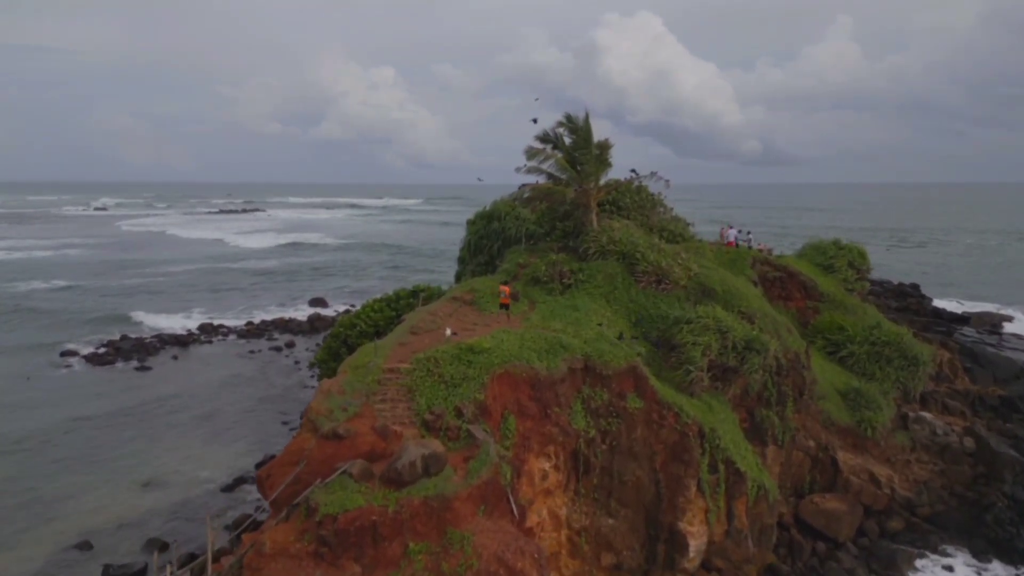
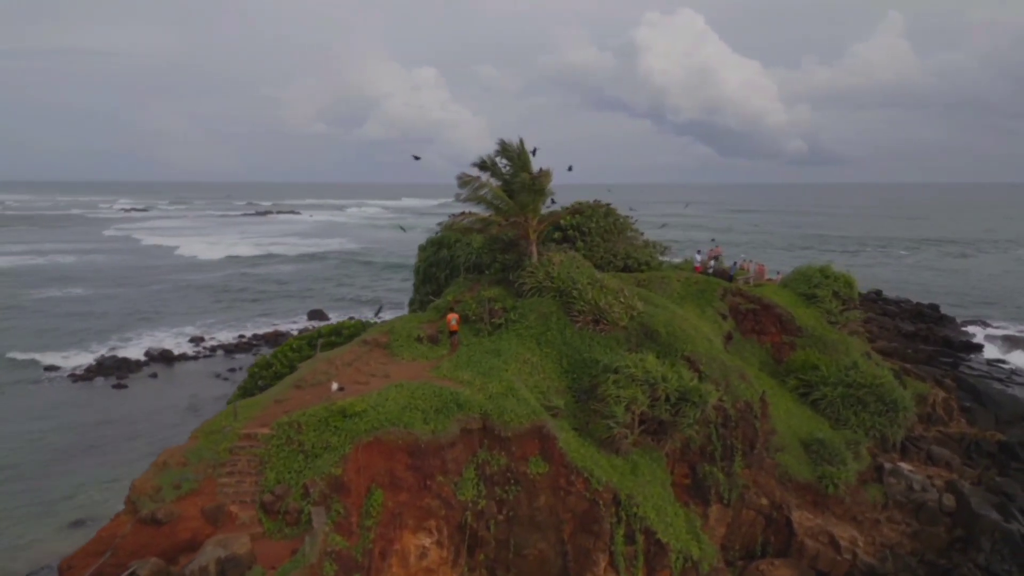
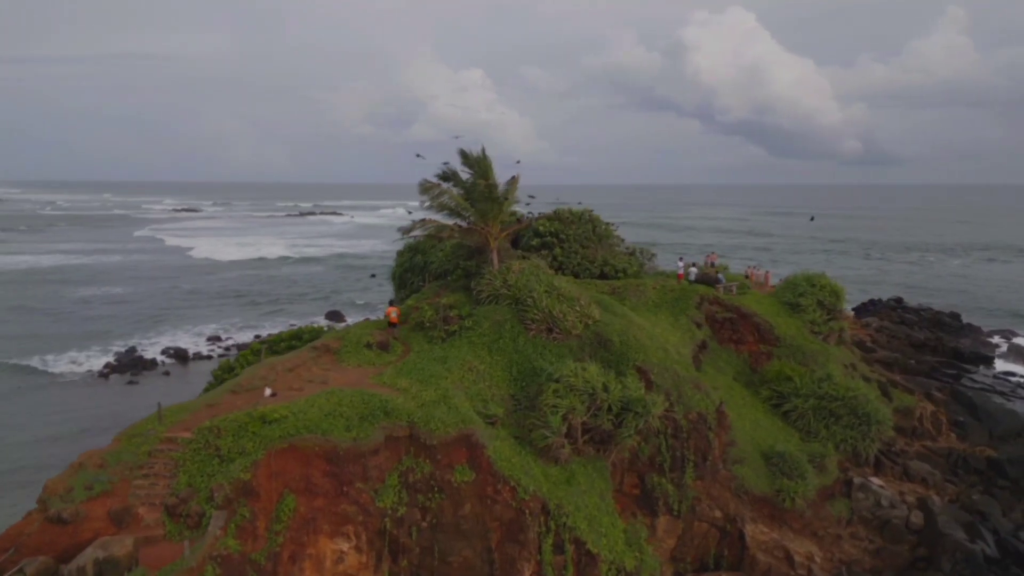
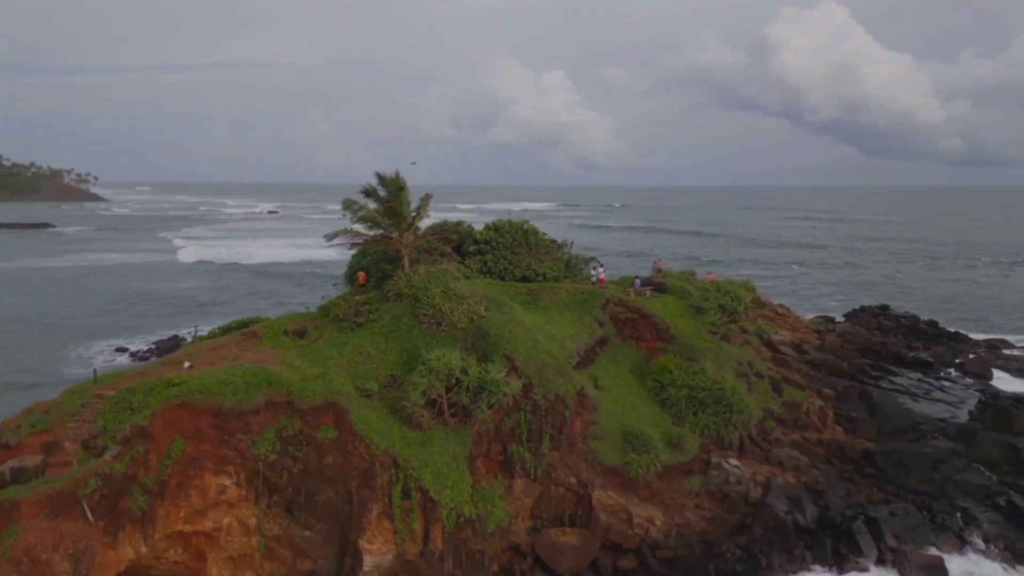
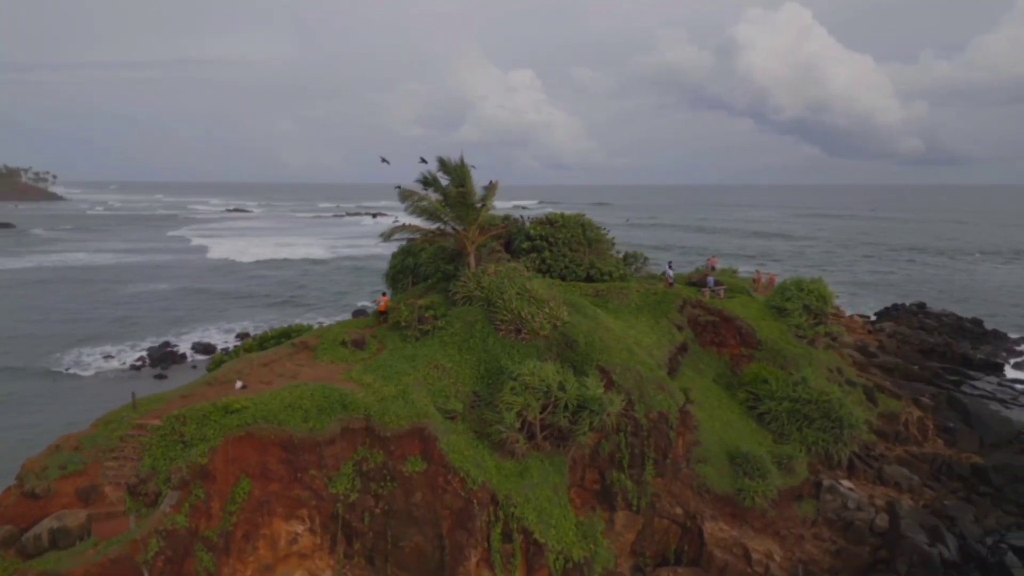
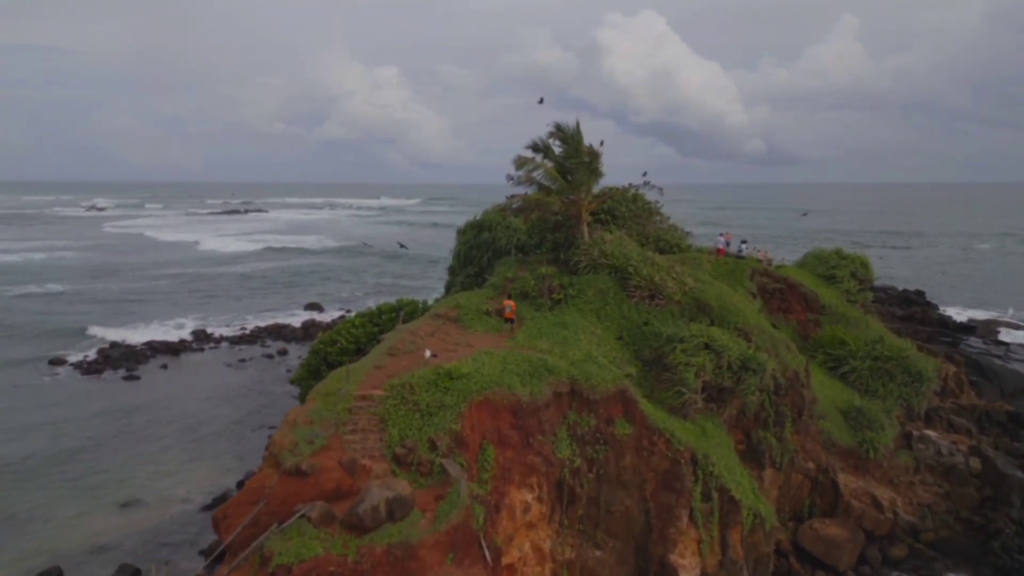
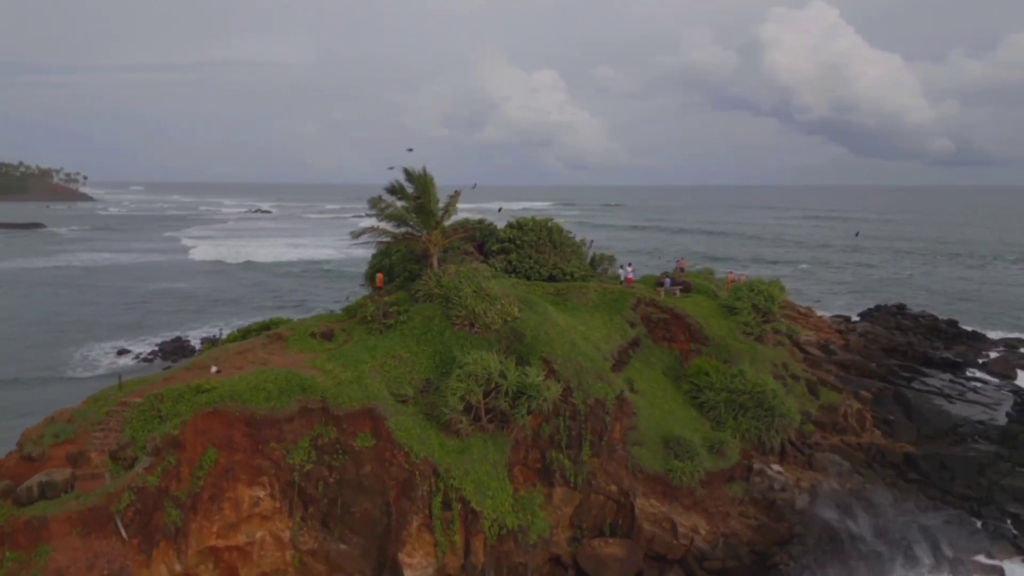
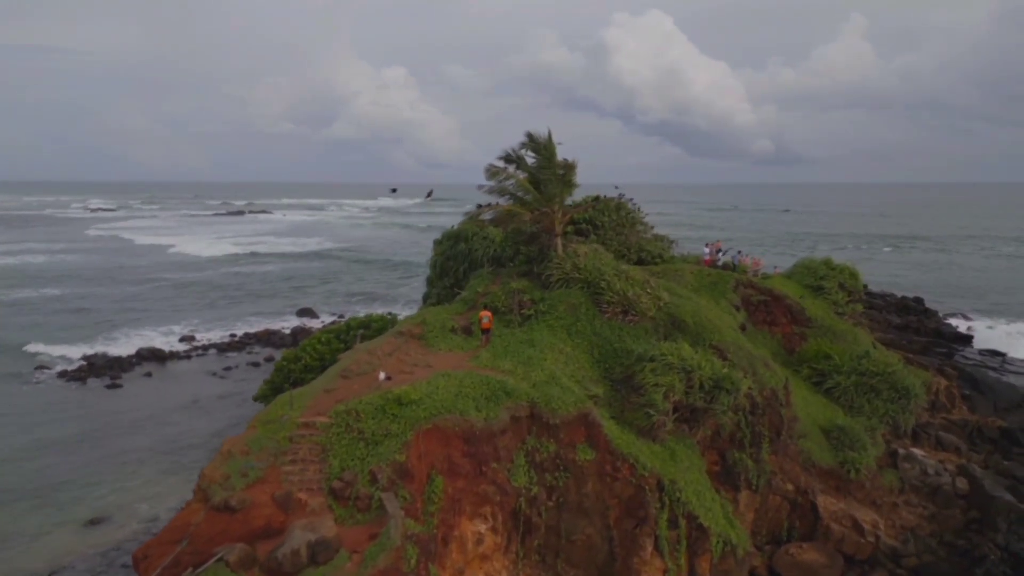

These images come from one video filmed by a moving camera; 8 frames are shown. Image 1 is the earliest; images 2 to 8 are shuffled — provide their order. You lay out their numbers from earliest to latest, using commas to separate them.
6, 8, 2, 3, 5, 7, 4
